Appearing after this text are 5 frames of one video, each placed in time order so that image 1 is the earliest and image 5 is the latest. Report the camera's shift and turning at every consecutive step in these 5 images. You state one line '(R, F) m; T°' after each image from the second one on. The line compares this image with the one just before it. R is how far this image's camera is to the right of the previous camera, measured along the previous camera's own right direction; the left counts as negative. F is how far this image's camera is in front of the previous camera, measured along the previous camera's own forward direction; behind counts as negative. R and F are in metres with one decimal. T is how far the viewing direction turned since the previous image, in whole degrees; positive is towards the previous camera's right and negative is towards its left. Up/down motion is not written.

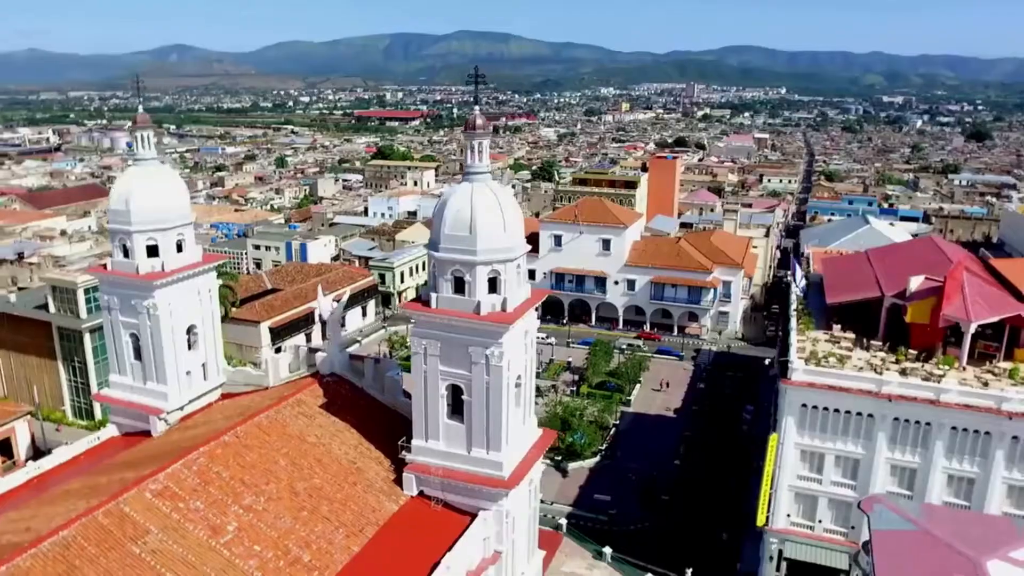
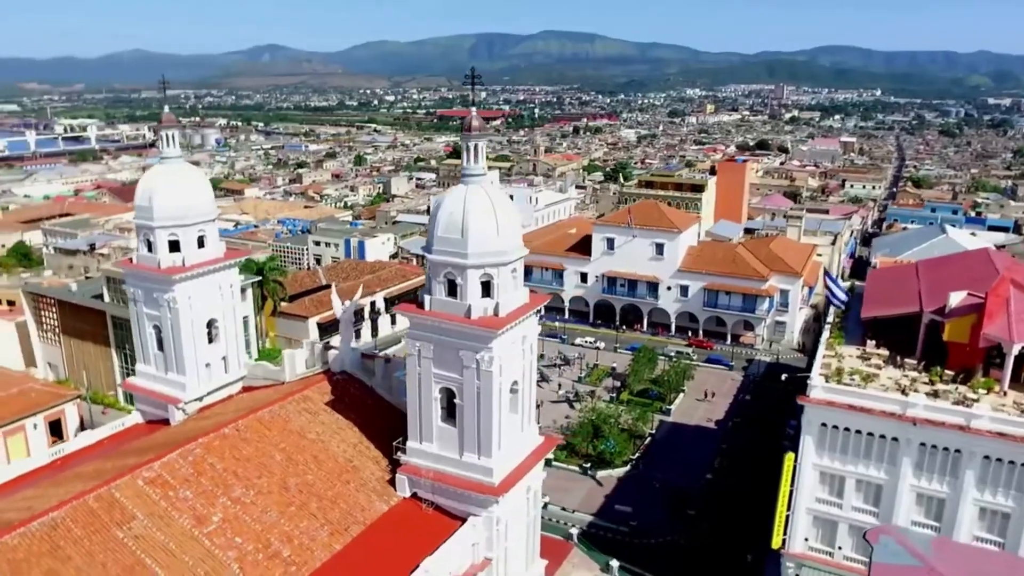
(+2.0, +0.4) m; -6°
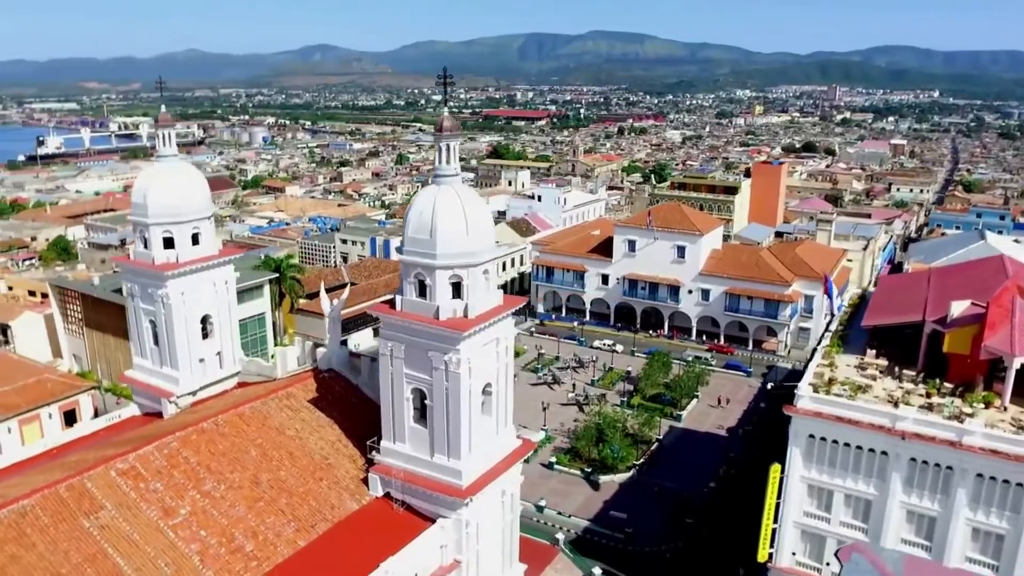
(+1.8, +0.2) m; -3°
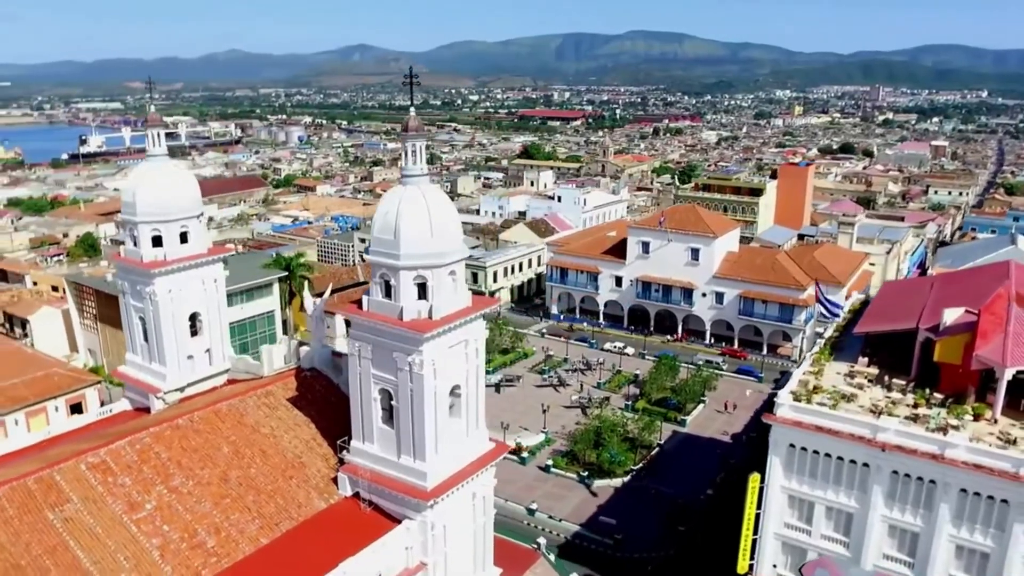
(+1.6, +0.2) m; -3°
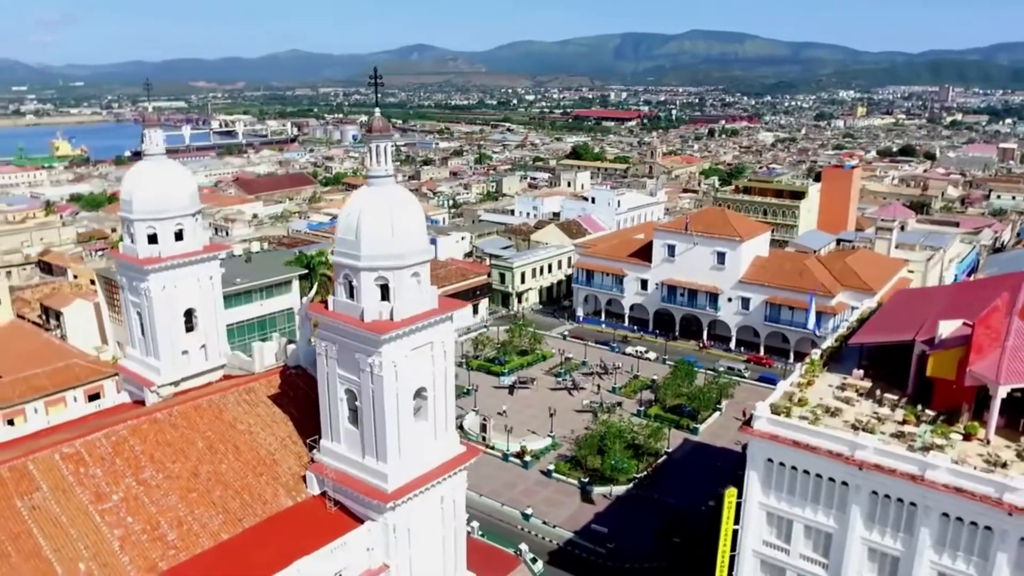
(+2.1, +0.3) m; -4°
